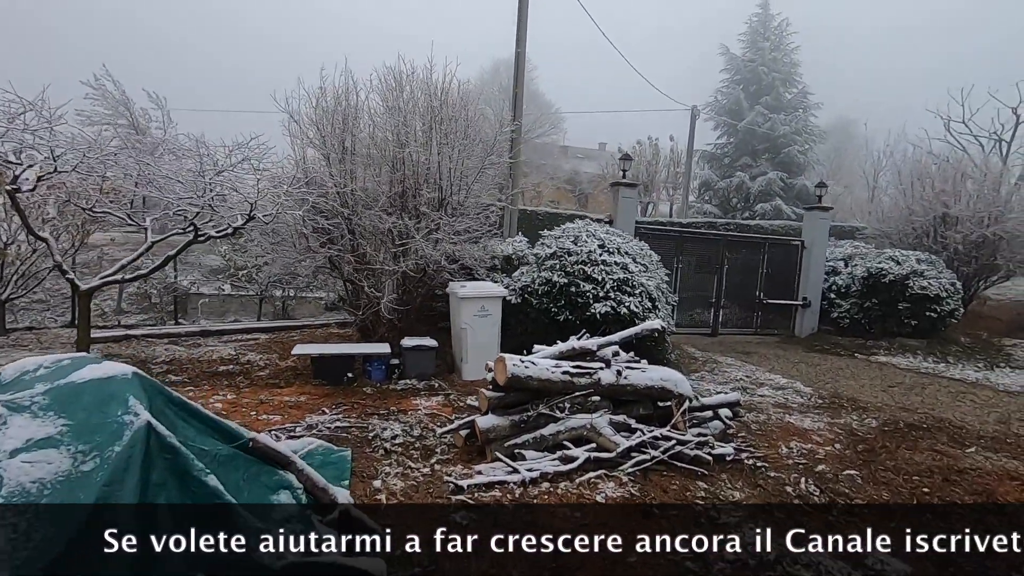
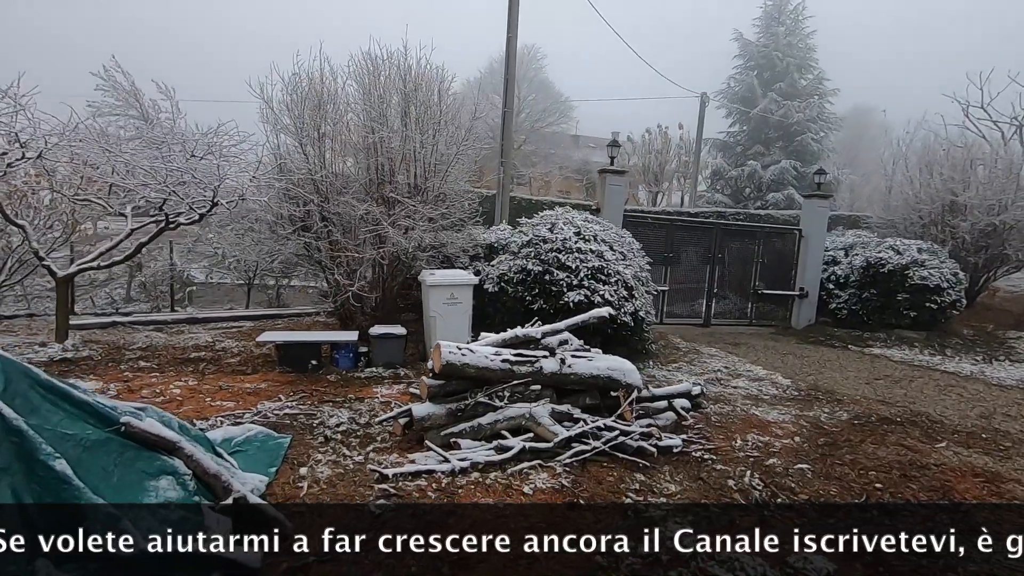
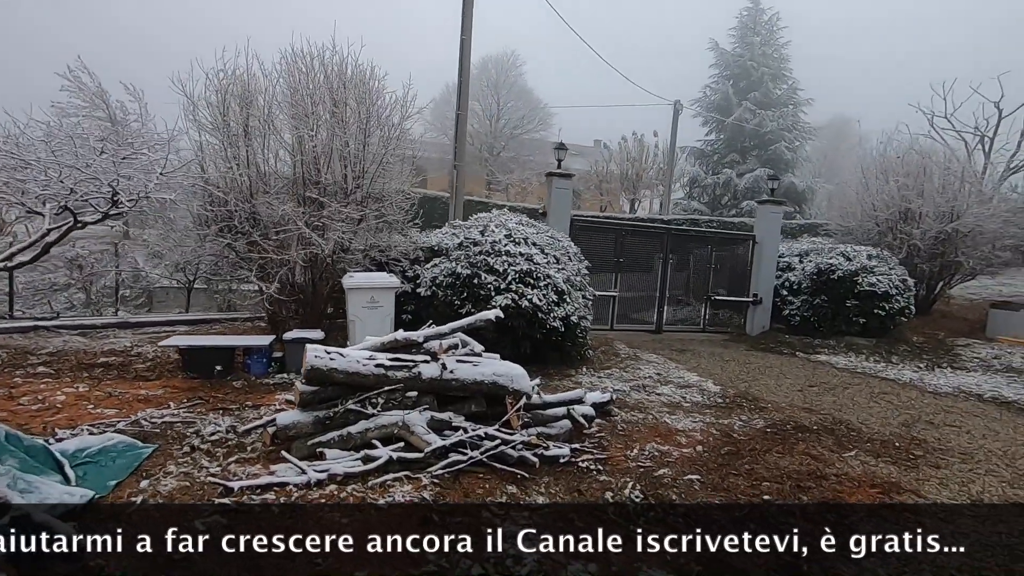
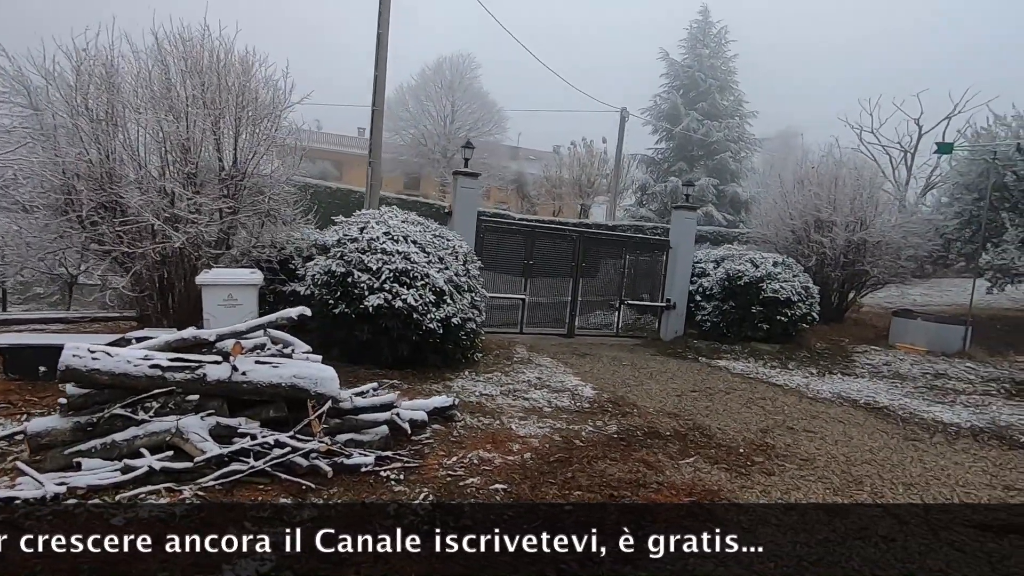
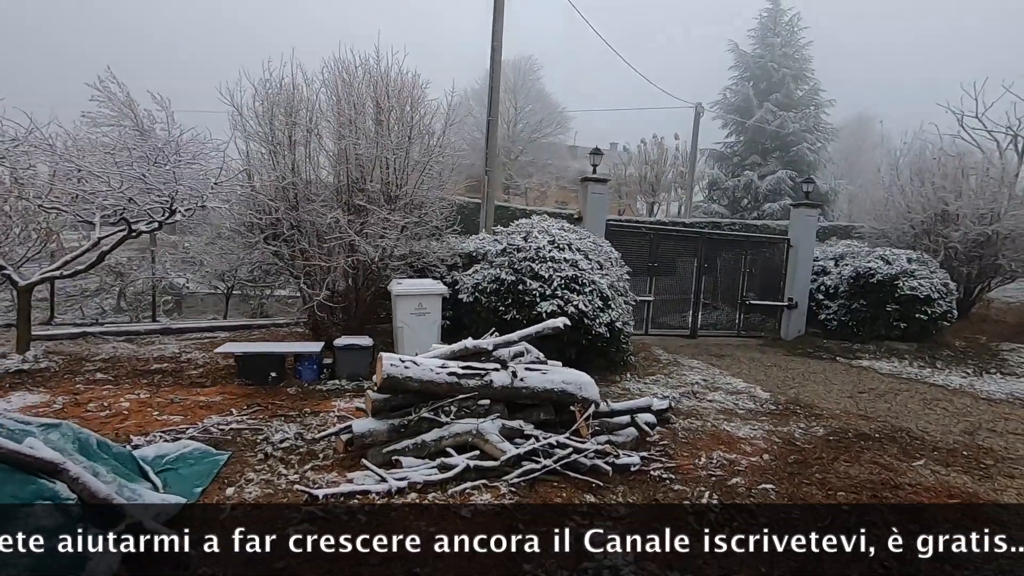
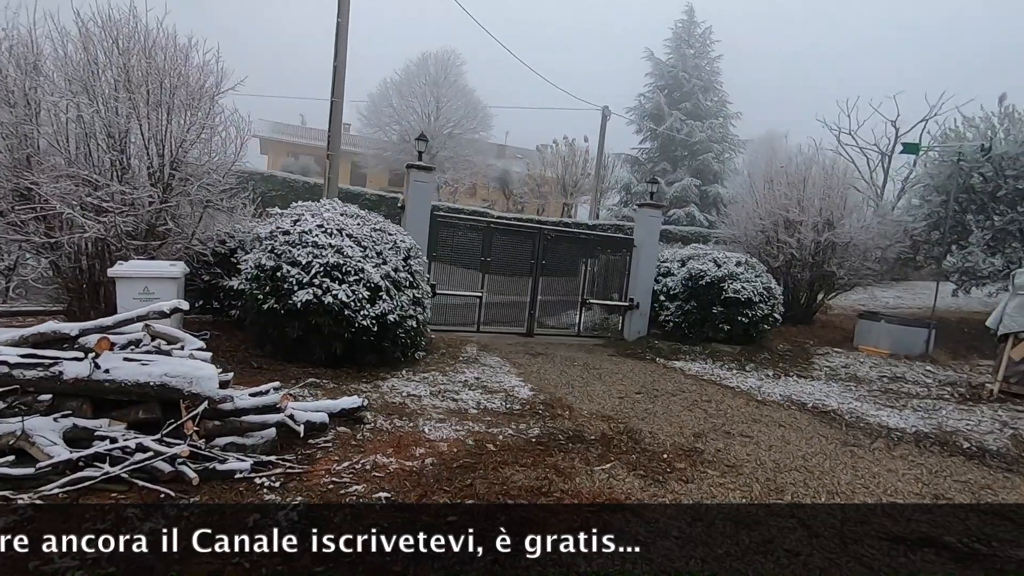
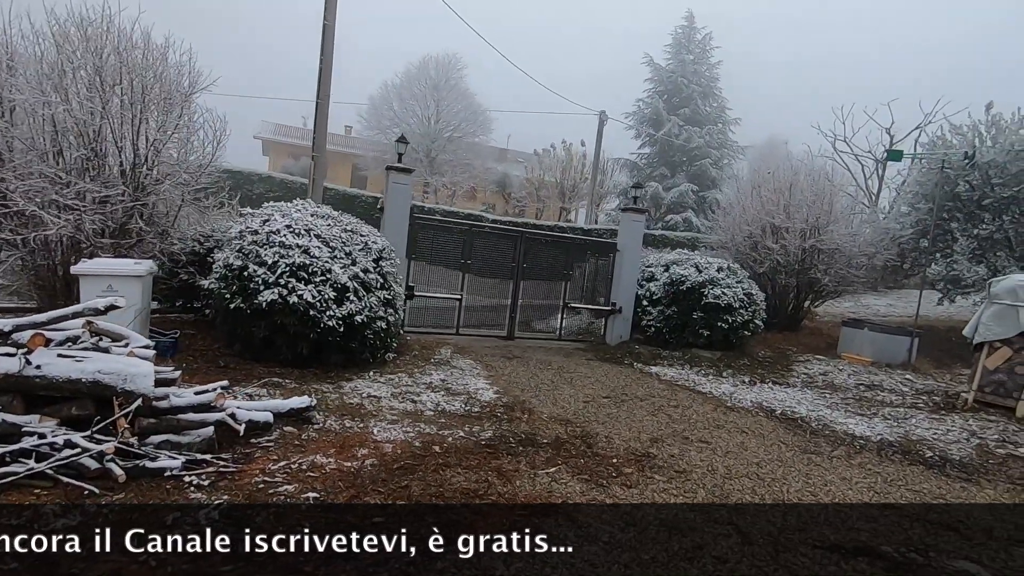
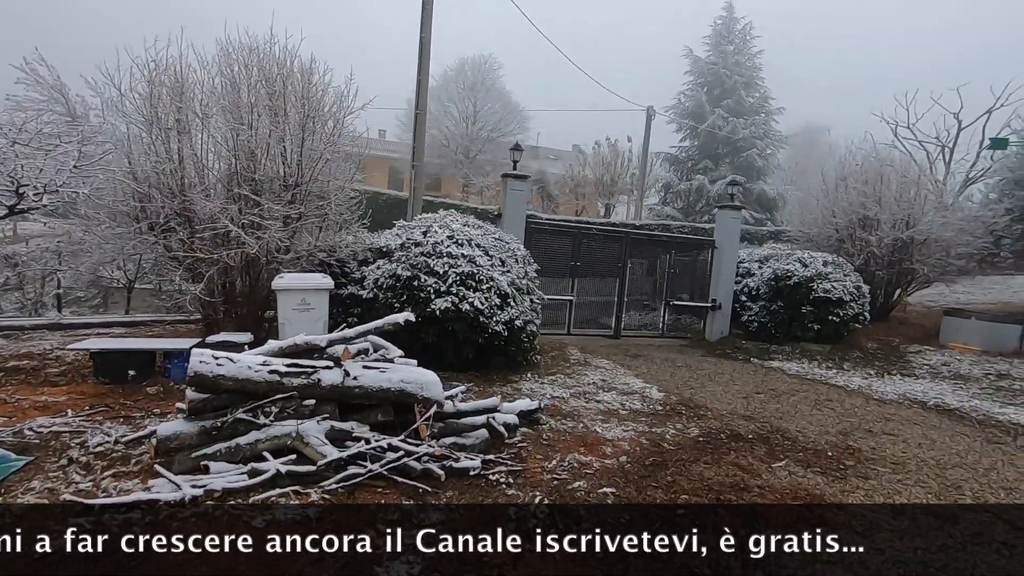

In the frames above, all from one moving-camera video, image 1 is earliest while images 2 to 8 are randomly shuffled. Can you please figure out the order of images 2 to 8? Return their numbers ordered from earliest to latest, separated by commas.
2, 5, 3, 8, 4, 6, 7
